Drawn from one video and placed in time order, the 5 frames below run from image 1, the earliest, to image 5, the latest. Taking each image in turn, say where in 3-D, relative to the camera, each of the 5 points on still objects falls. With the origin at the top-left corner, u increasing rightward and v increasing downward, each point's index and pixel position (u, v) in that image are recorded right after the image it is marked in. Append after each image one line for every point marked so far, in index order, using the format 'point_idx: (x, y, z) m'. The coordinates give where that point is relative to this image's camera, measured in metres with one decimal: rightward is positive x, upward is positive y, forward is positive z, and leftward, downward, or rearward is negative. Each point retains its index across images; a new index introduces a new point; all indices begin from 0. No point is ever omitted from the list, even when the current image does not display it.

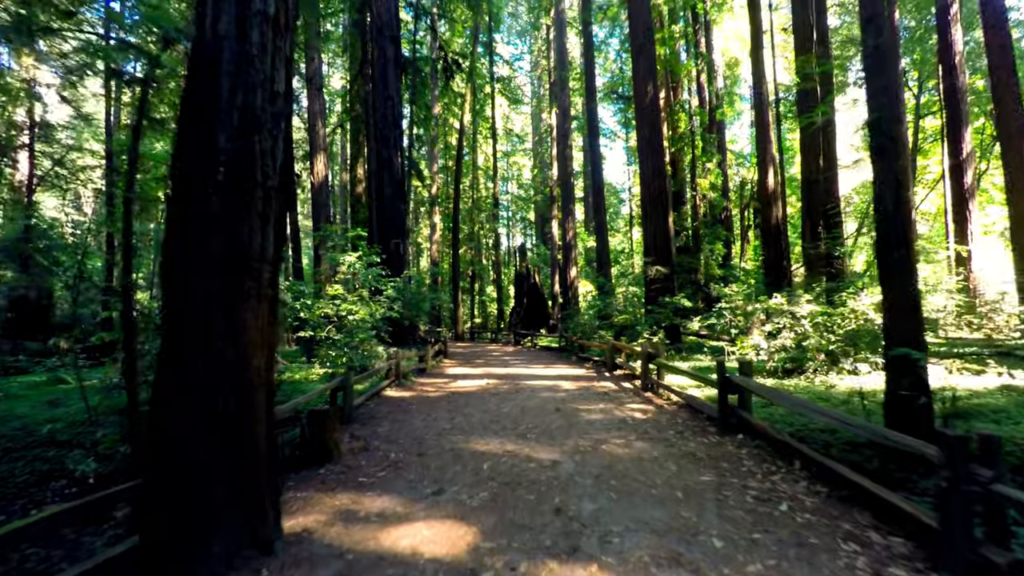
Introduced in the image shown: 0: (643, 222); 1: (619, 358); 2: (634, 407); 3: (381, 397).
0: (+4.2, +2.2, +16.3) m
1: (+2.9, -1.9, +13.4) m
2: (+2.1, -2.1, +8.5) m
3: (-2.7, -2.3, +10.2) m
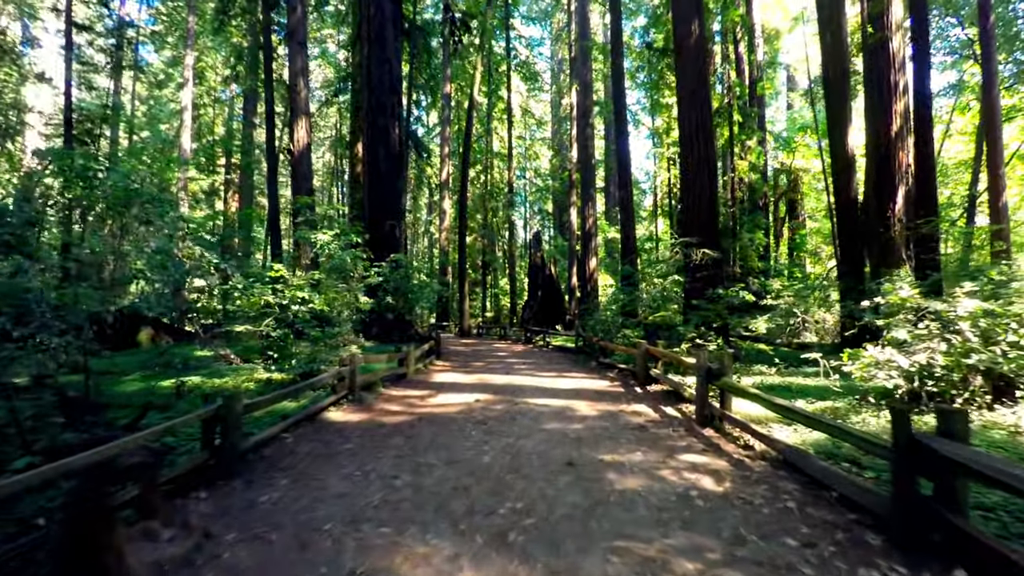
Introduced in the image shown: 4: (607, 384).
0: (+4.4, +2.5, +12.9) m
1: (+2.9, -1.6, +10.1) m
2: (+2.0, -1.8, +5.3) m
3: (-2.8, -1.9, +7.1) m
4: (+2.0, -2.1, +10.5) m
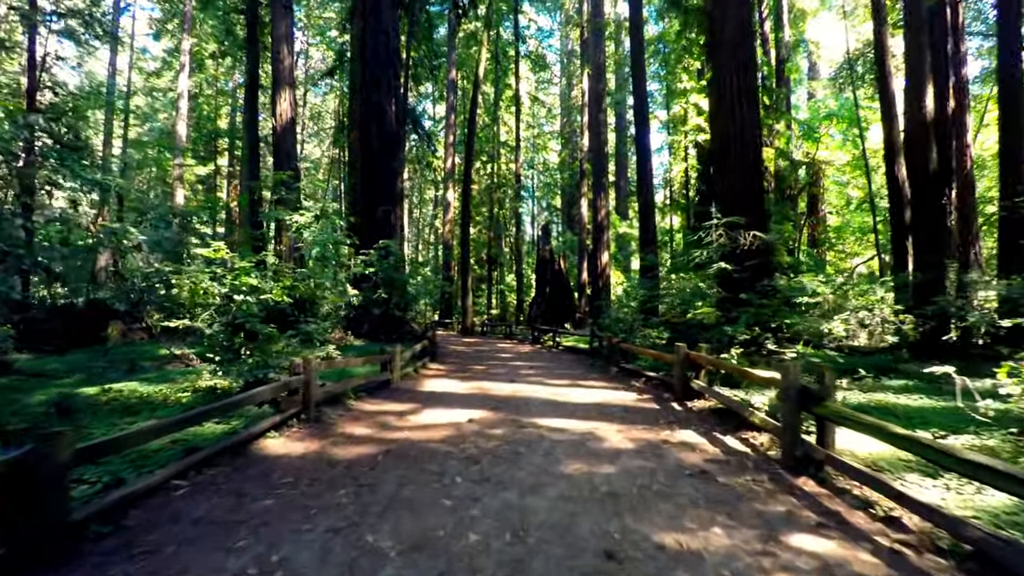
0: (+4.5, +2.7, +10.8) m
1: (+3.0, -1.5, +8.1) m
2: (+2.0, -1.7, +3.2) m
3: (-2.8, -1.7, +5.1) m
4: (+2.1, -1.9, +8.5) m
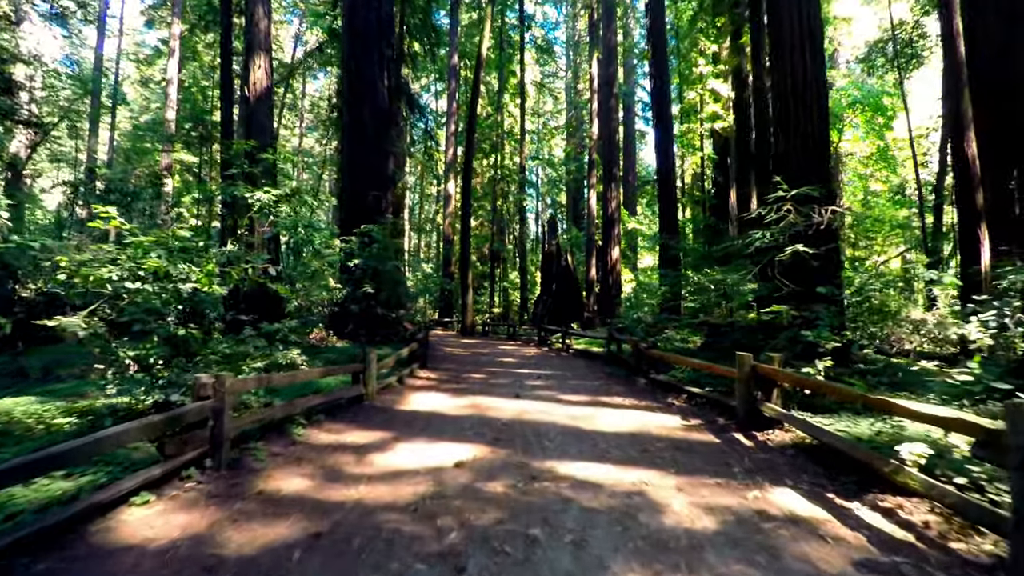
0: (+4.6, +2.8, +8.7) m
1: (+3.1, -1.4, +6.0) m
2: (+2.0, -1.6, +1.1) m
3: (-2.7, -1.6, +3.1) m
4: (+2.2, -1.8, +6.4) m
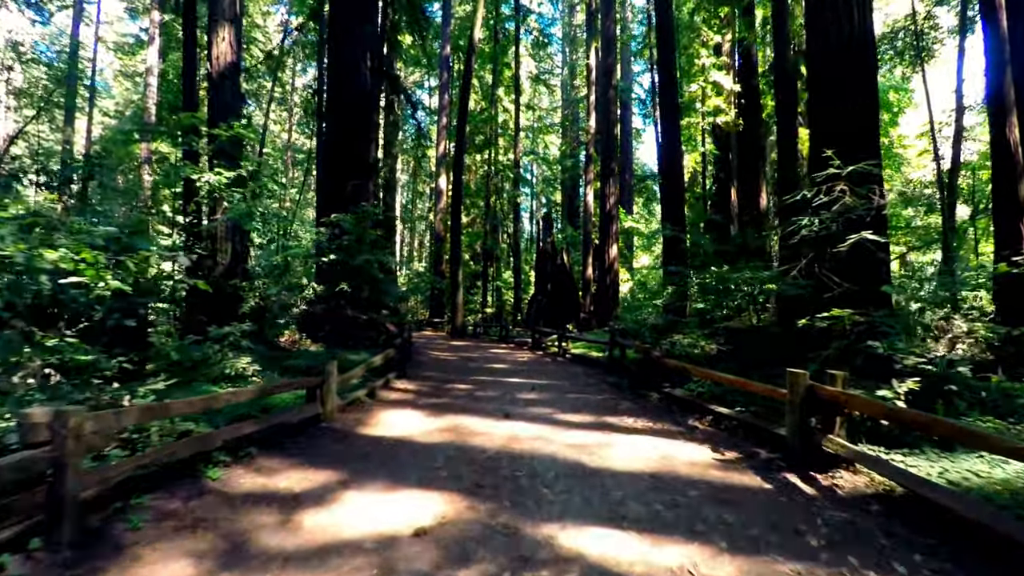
0: (+4.5, +2.8, +7.3) m
1: (+3.0, -1.3, +4.6) m
2: (+1.9, -1.5, -0.2) m
3: (-2.8, -1.6, +1.6) m
4: (+2.0, -1.8, +5.0) m
